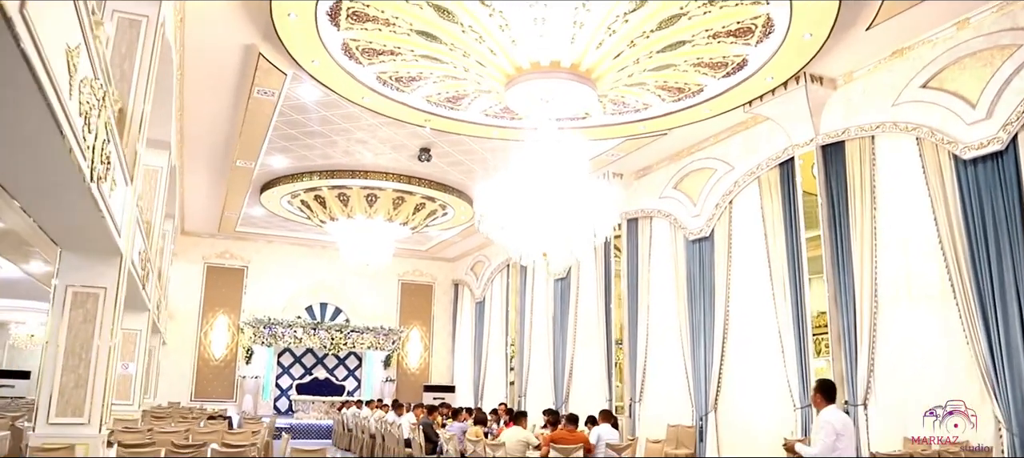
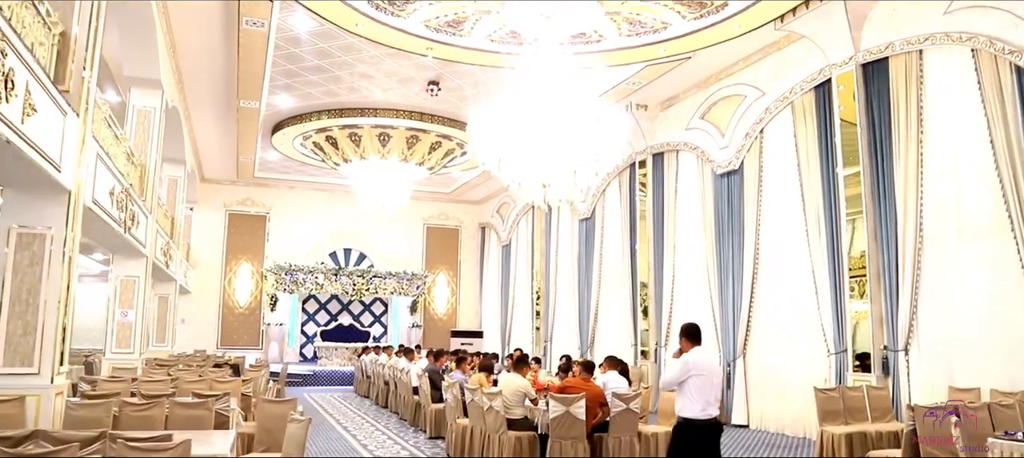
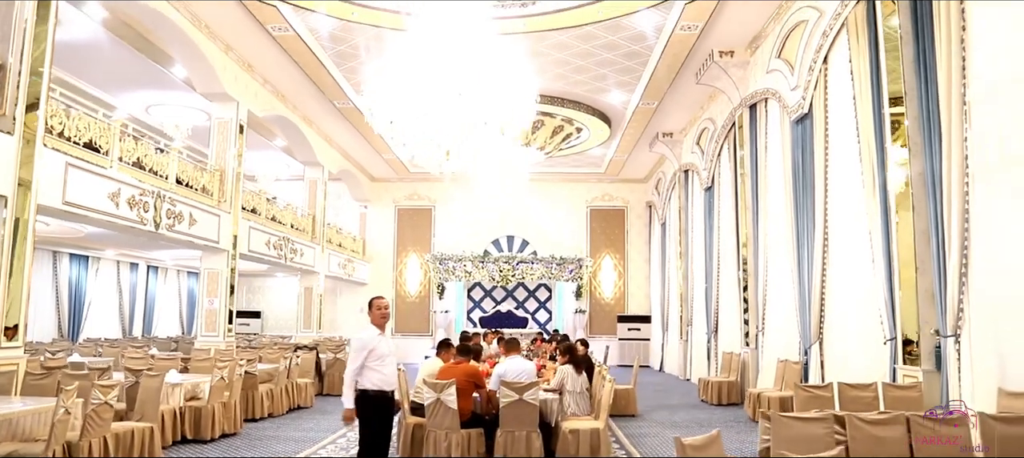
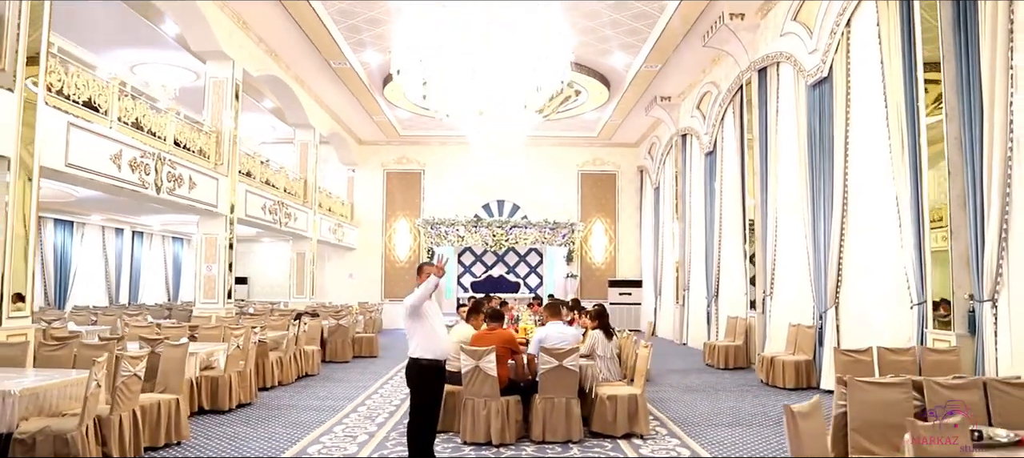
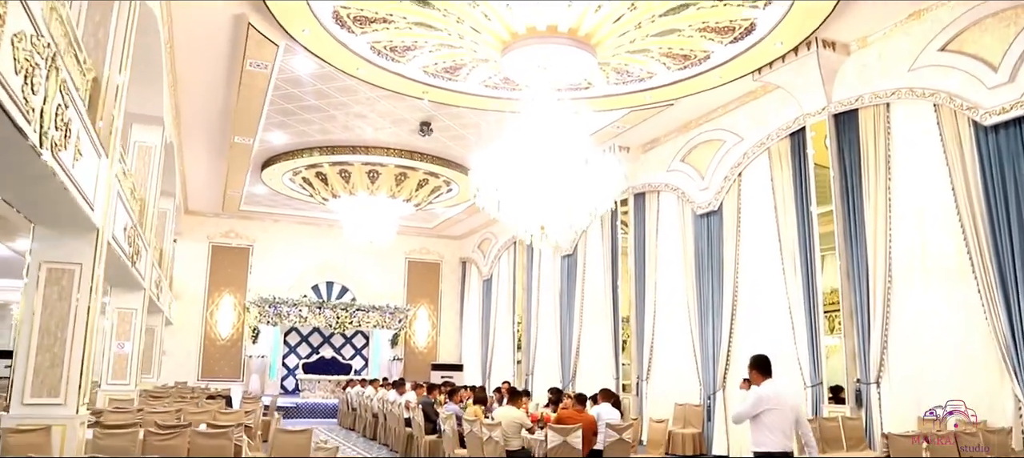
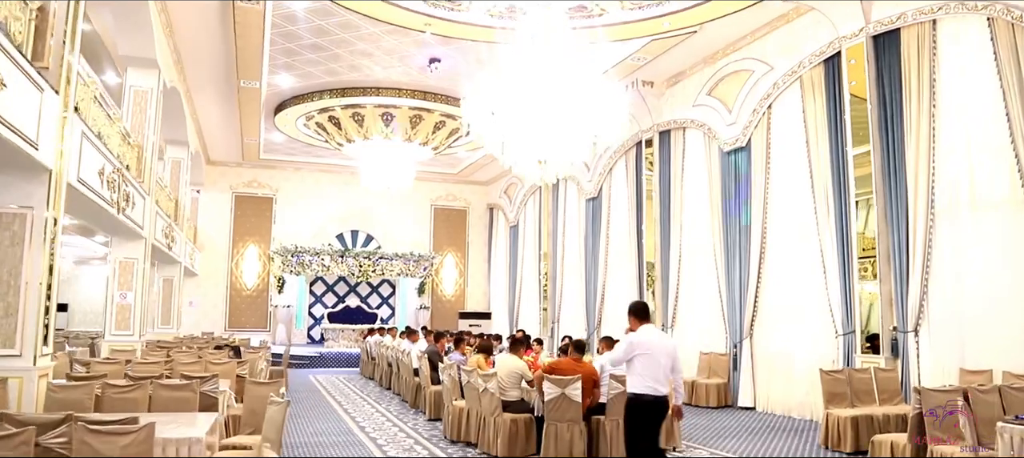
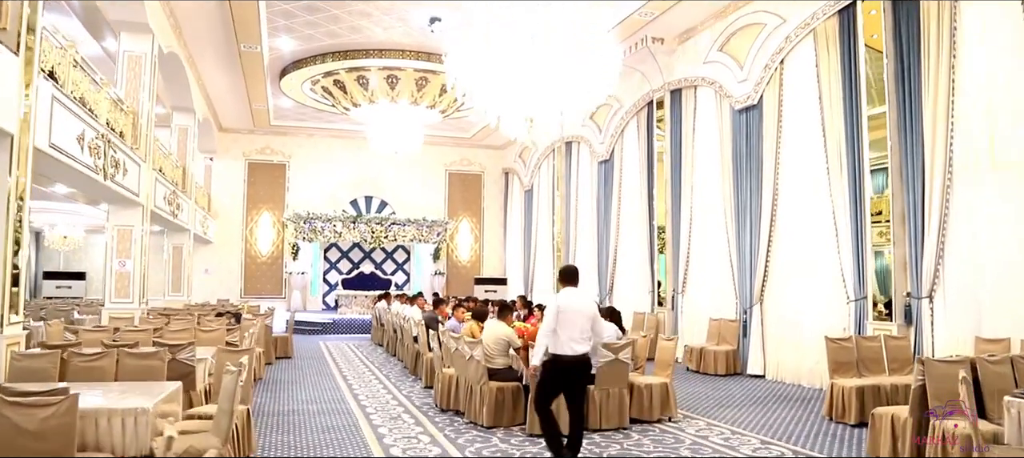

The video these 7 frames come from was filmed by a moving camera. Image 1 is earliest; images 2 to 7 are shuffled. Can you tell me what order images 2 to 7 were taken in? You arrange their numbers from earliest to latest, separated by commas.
5, 2, 6, 7, 4, 3
